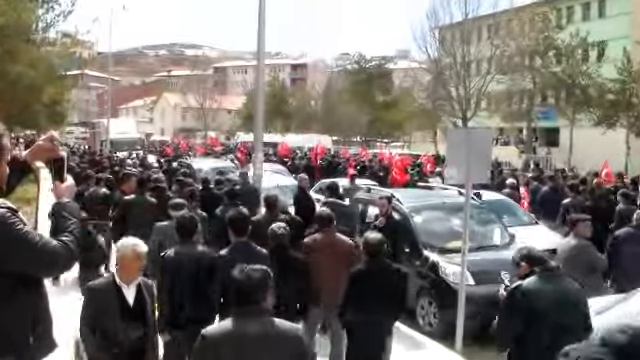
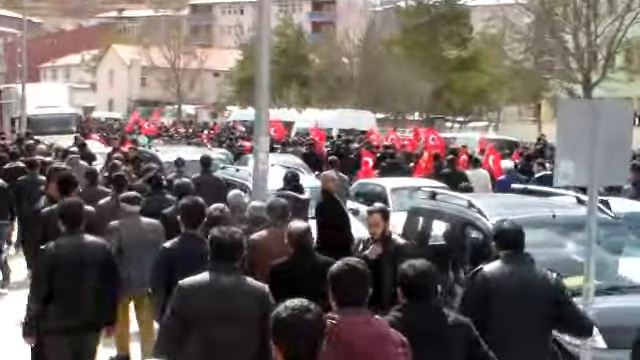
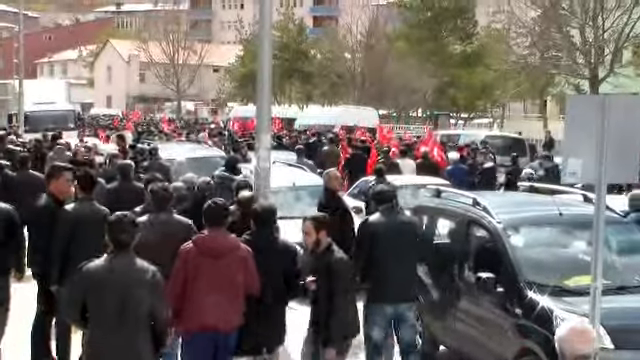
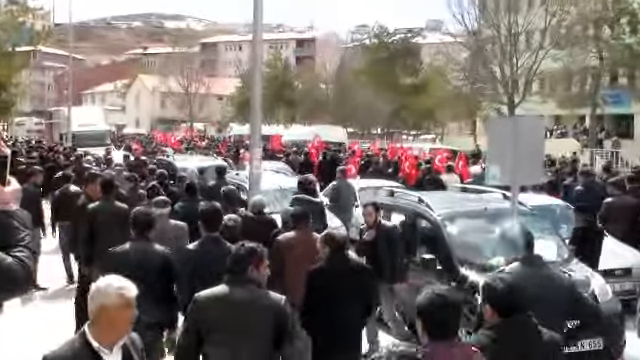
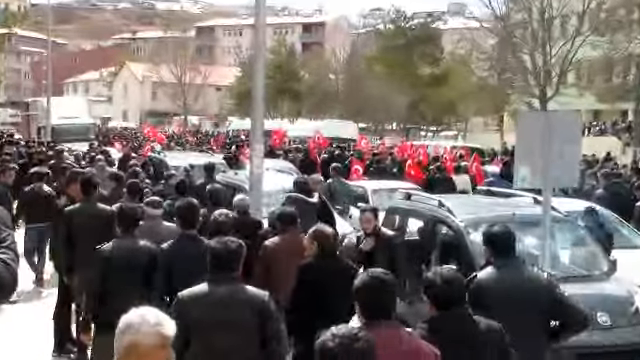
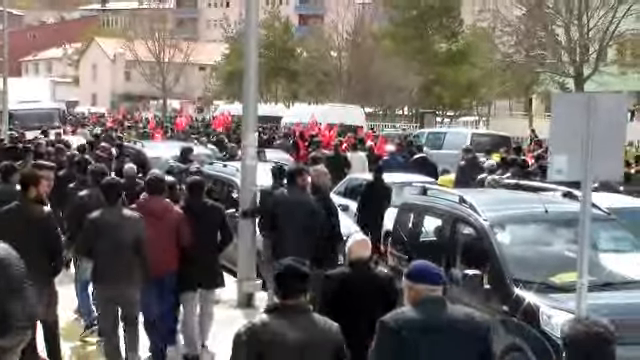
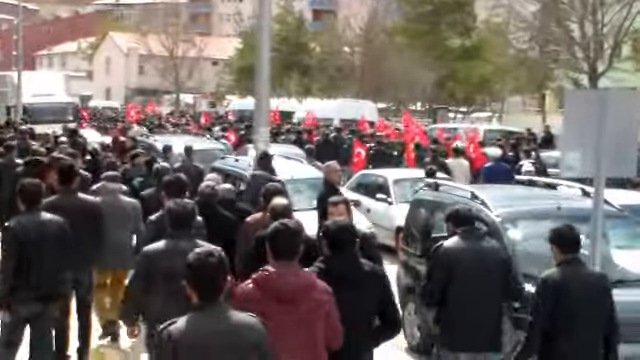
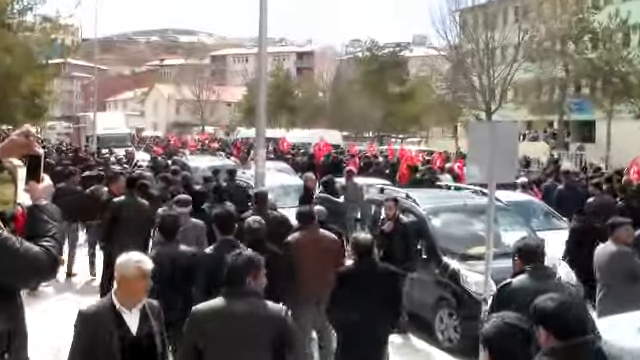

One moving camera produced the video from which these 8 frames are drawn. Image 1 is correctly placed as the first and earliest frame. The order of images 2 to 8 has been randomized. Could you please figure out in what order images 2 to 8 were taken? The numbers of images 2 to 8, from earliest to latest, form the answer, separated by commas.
8, 4, 5, 2, 7, 3, 6
